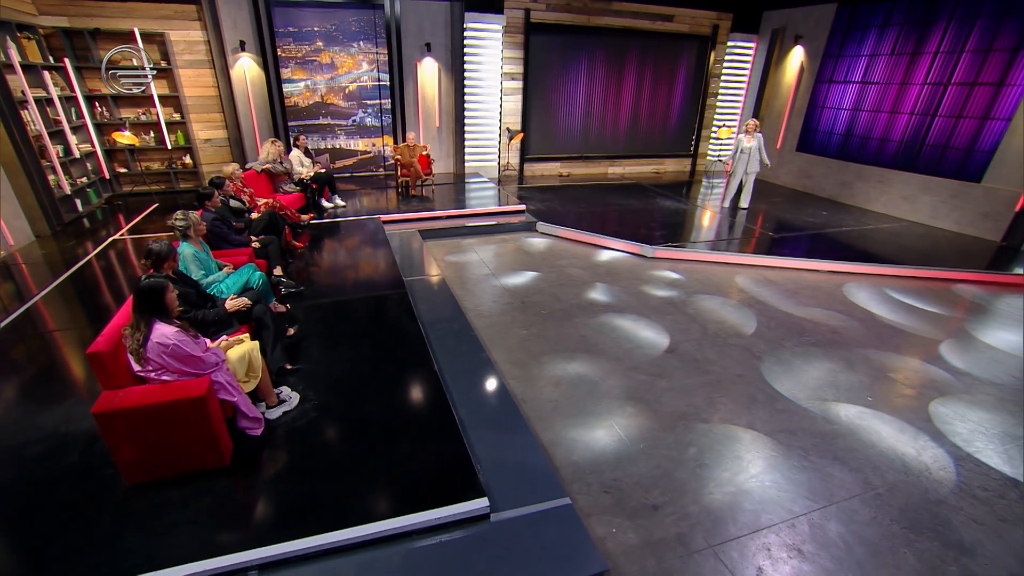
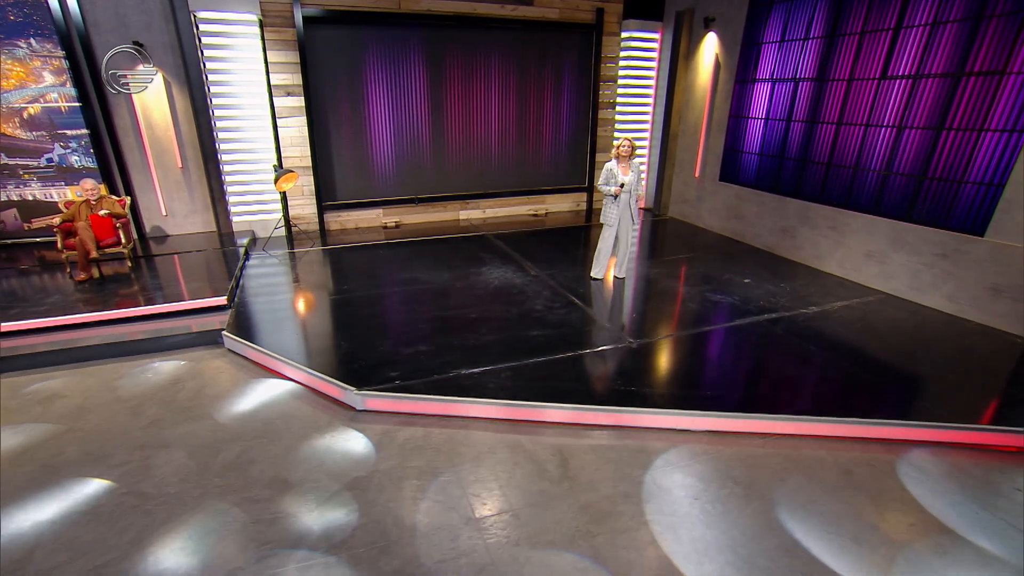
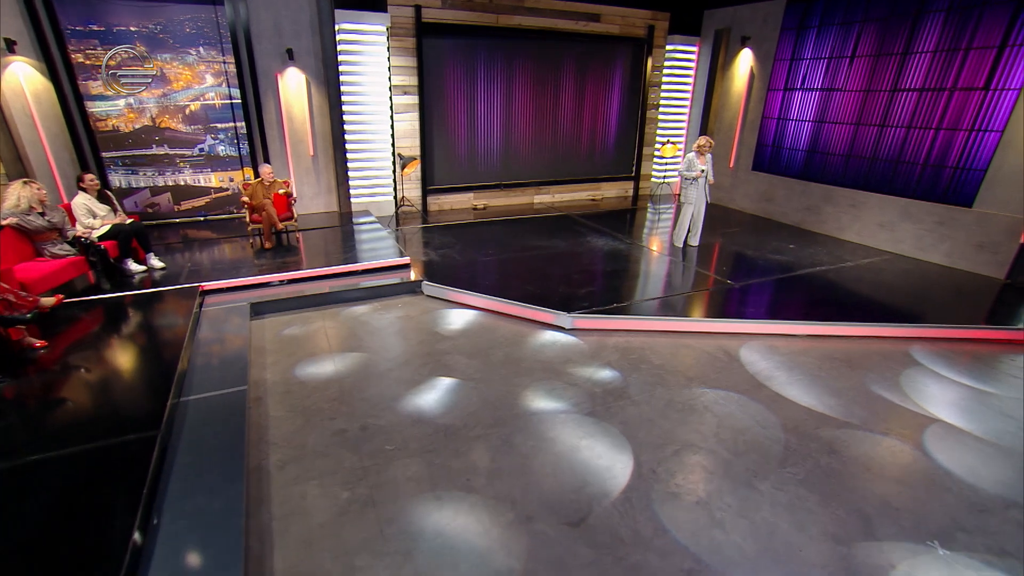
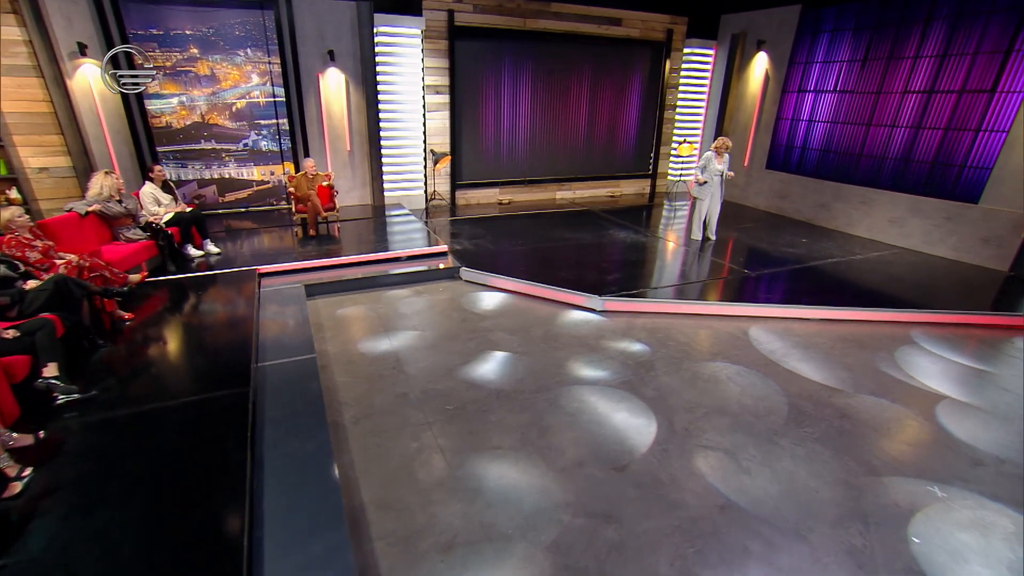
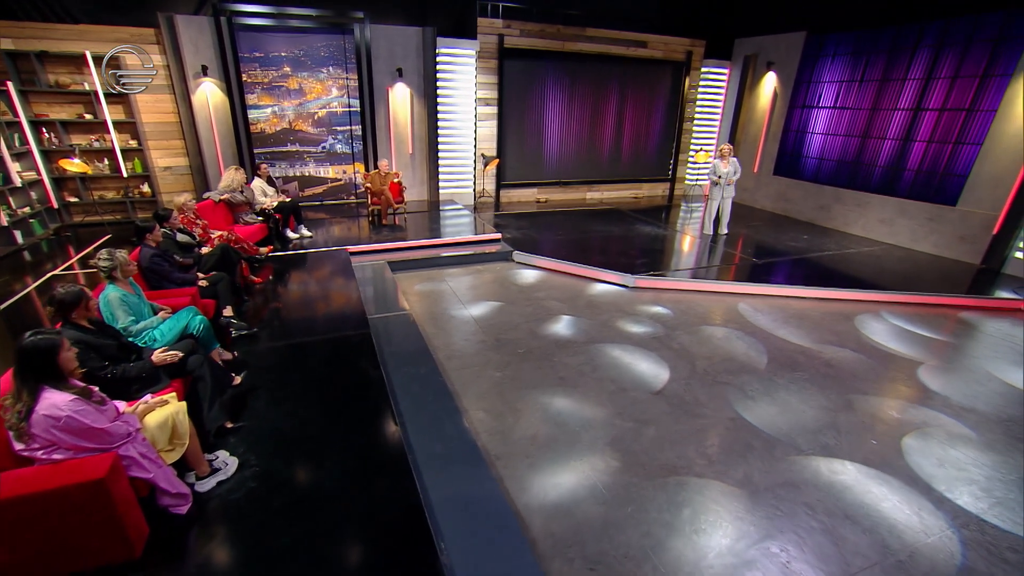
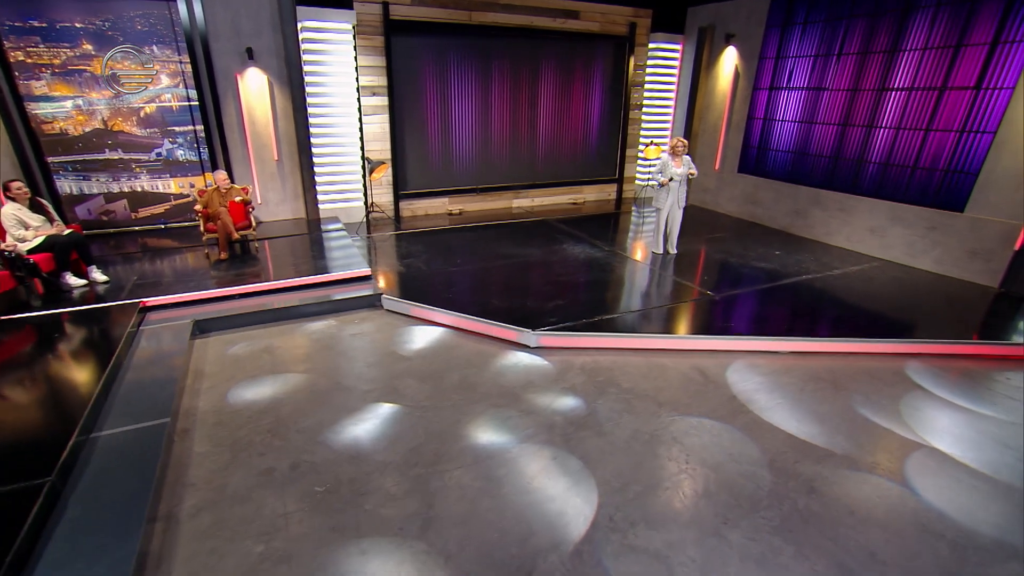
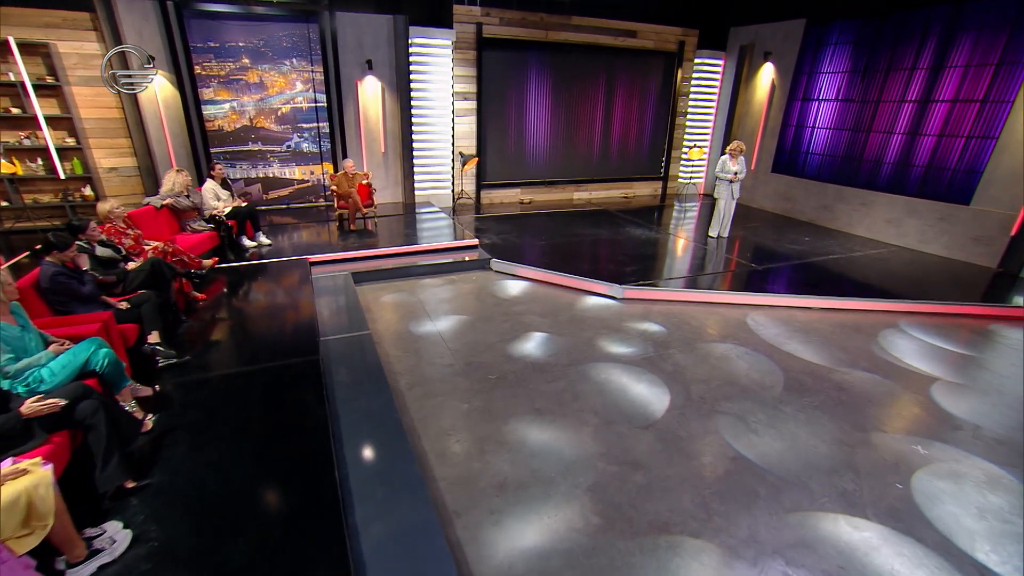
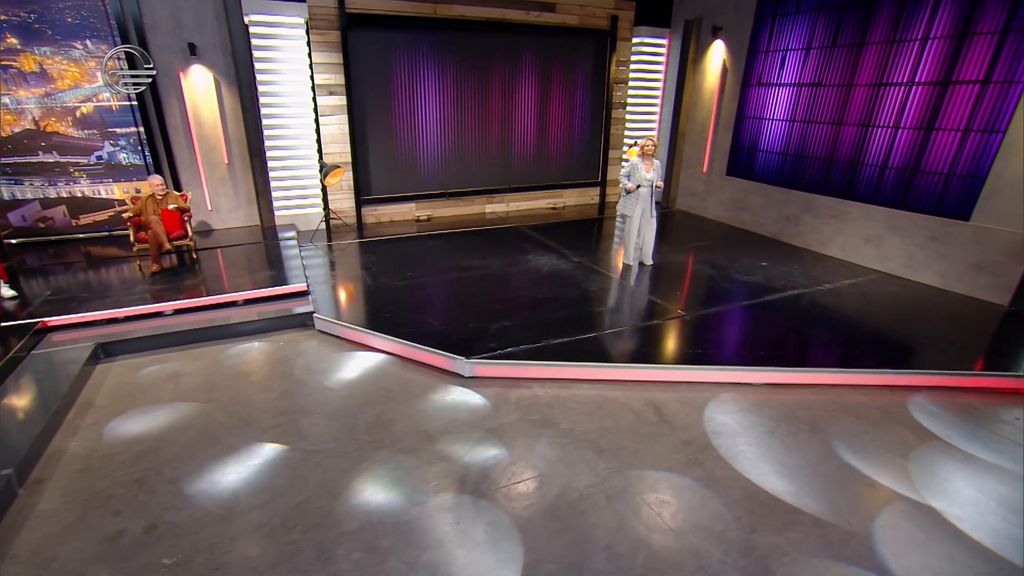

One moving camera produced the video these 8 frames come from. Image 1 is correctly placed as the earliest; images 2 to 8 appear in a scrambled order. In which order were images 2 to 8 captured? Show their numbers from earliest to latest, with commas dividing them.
5, 7, 4, 3, 6, 8, 2
